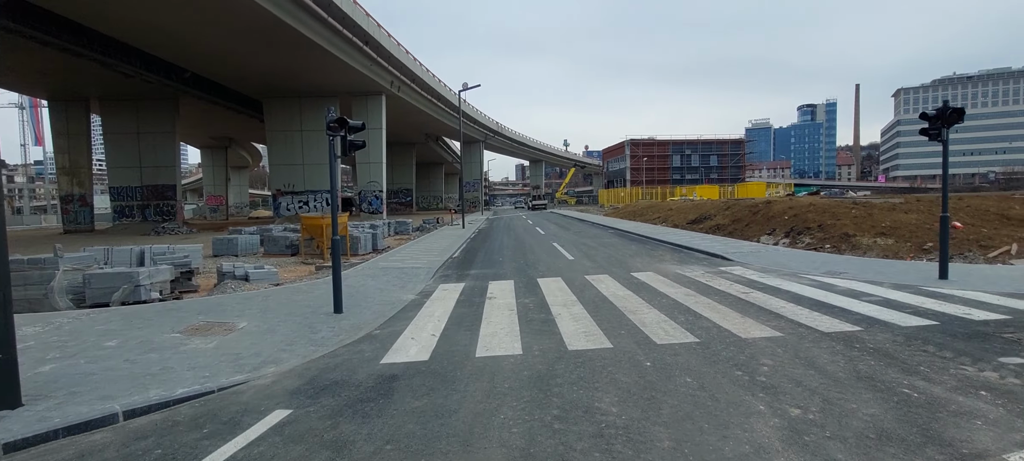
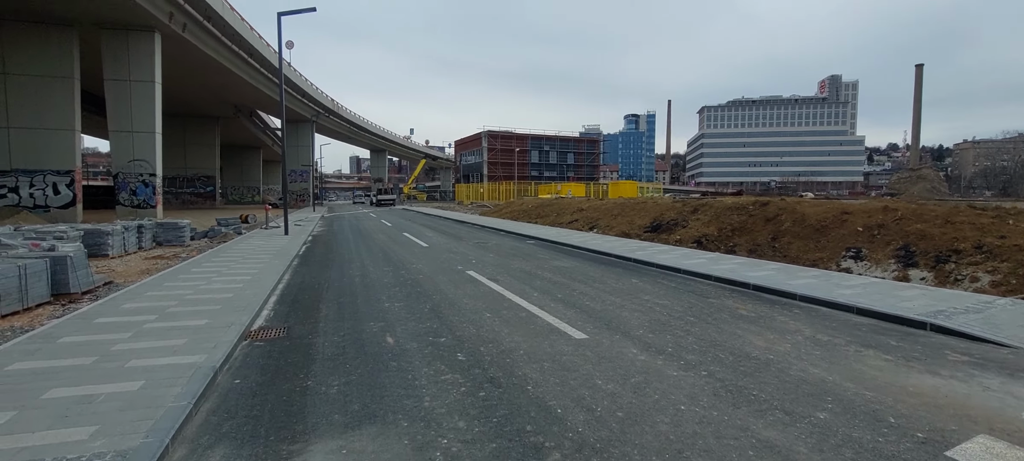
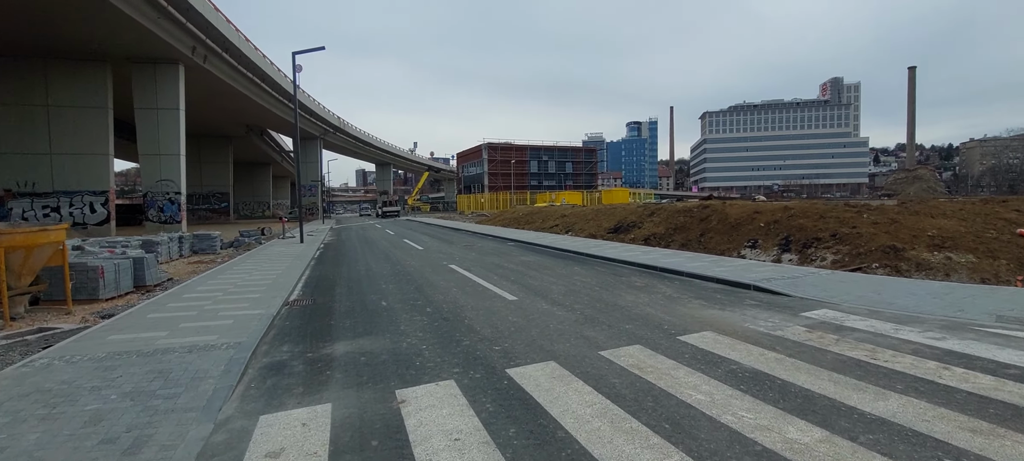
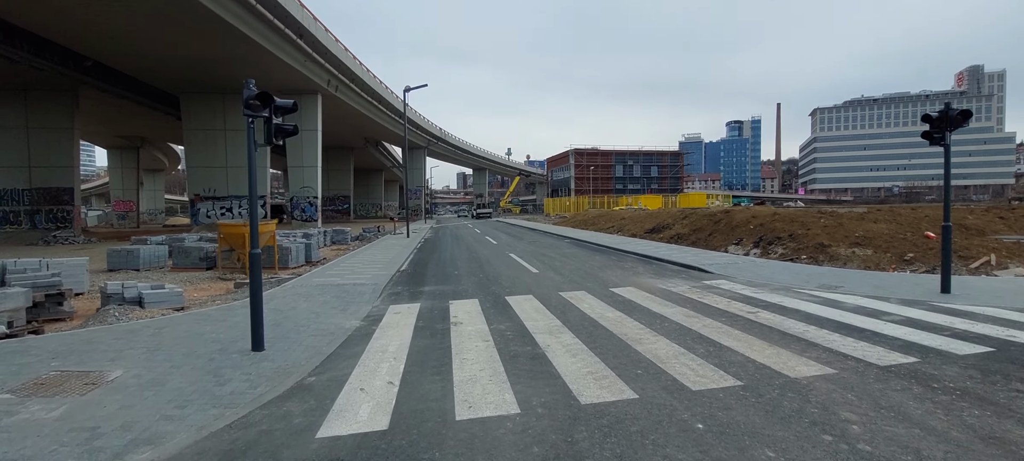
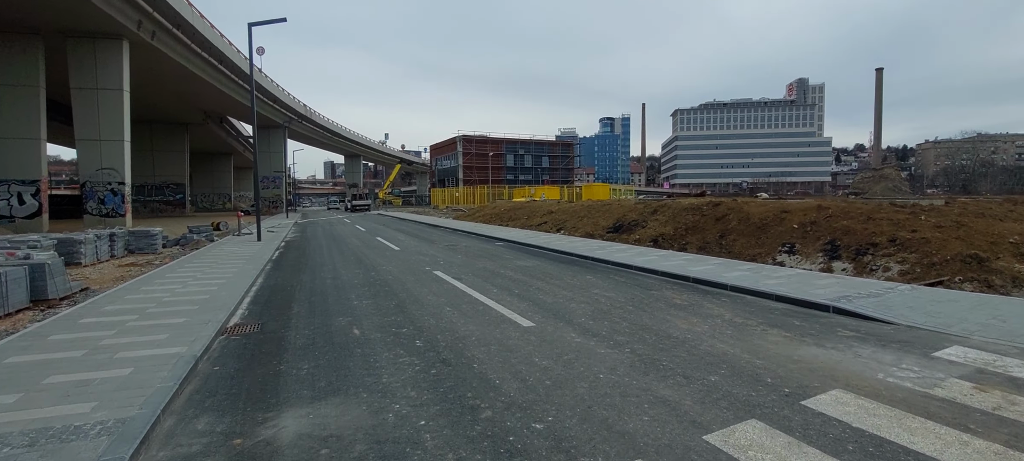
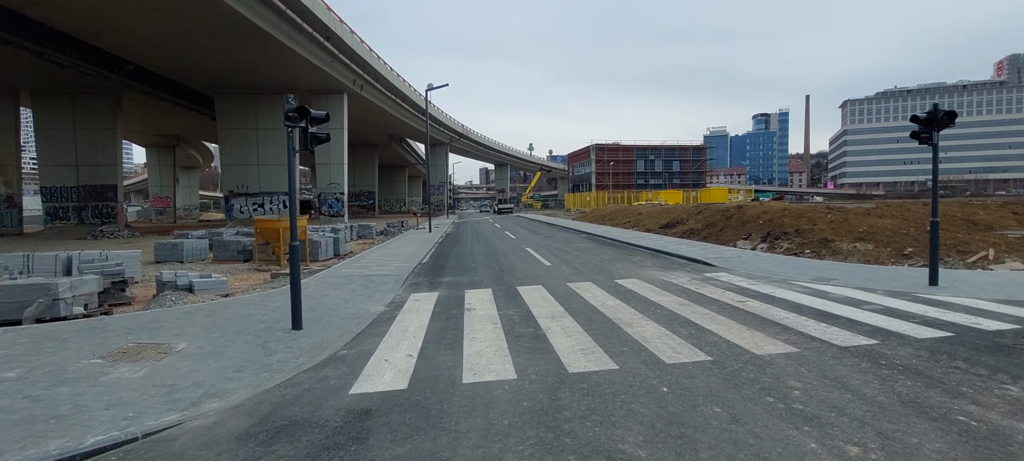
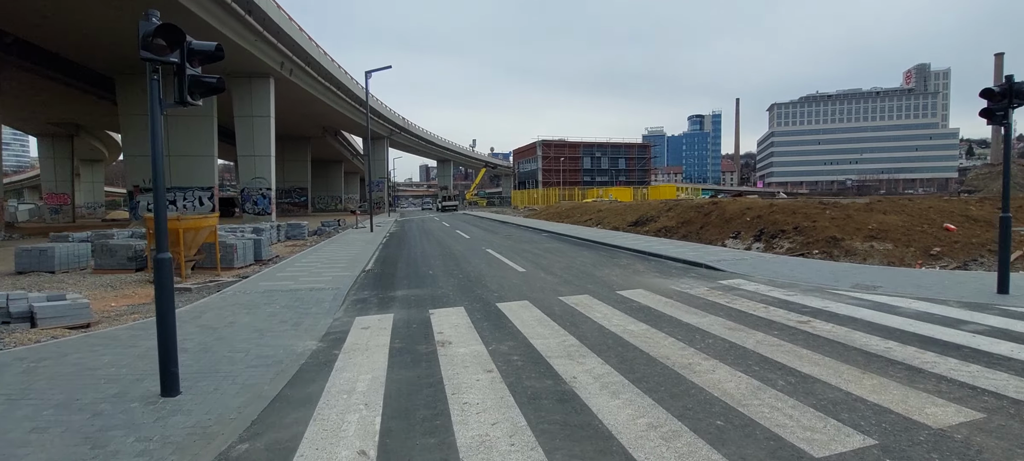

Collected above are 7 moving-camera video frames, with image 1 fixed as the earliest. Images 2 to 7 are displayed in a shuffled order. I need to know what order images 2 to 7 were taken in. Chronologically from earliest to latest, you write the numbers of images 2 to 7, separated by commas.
6, 4, 7, 3, 5, 2
